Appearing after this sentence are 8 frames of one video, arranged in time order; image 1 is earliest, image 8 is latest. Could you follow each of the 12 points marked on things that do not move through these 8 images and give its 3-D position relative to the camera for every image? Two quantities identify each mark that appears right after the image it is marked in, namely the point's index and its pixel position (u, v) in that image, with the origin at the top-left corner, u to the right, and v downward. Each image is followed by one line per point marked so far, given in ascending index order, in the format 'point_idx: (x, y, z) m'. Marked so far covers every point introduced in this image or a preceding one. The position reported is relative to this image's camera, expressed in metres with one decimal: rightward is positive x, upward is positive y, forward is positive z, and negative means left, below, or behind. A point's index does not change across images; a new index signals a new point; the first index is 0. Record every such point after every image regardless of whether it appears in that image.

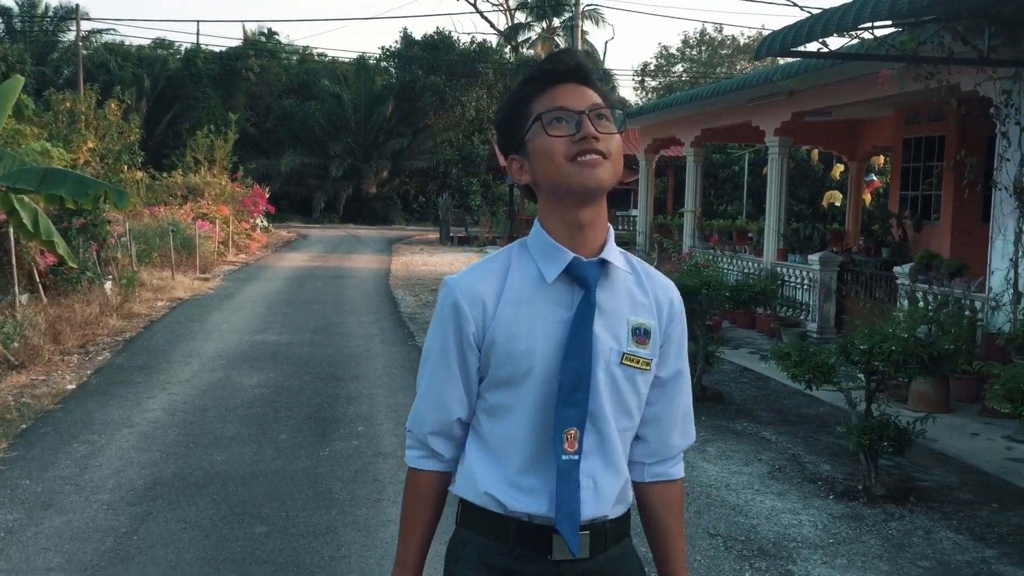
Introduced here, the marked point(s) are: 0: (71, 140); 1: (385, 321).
0: (-6.5, +2.2, +14.4) m
1: (-1.4, -0.4, +11.0) m
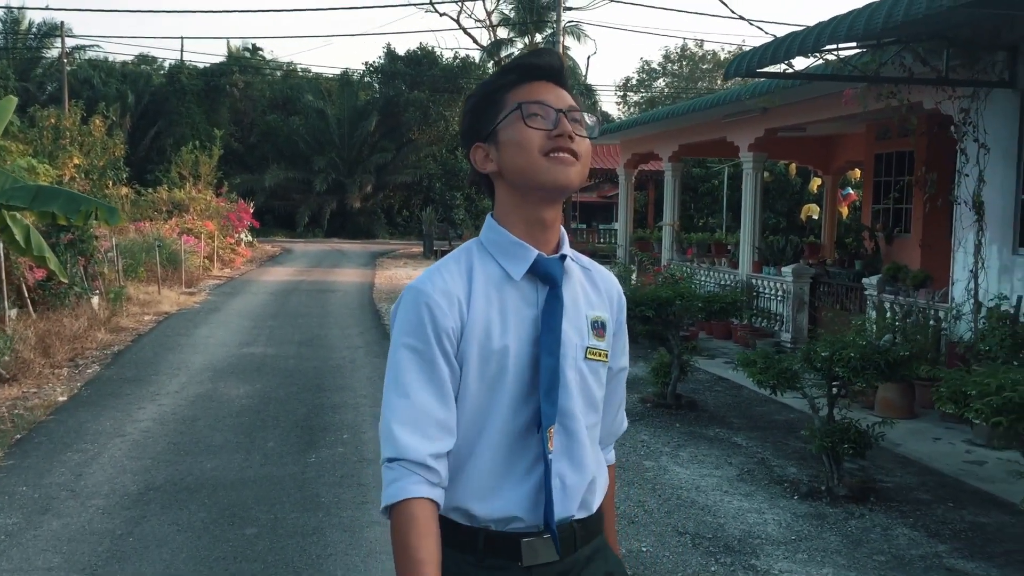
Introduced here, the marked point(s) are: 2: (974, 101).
0: (-6.7, +1.9, +14.6) m
1: (-1.6, -0.5, +11.2) m
2: (+3.3, +1.3, +7.0) m
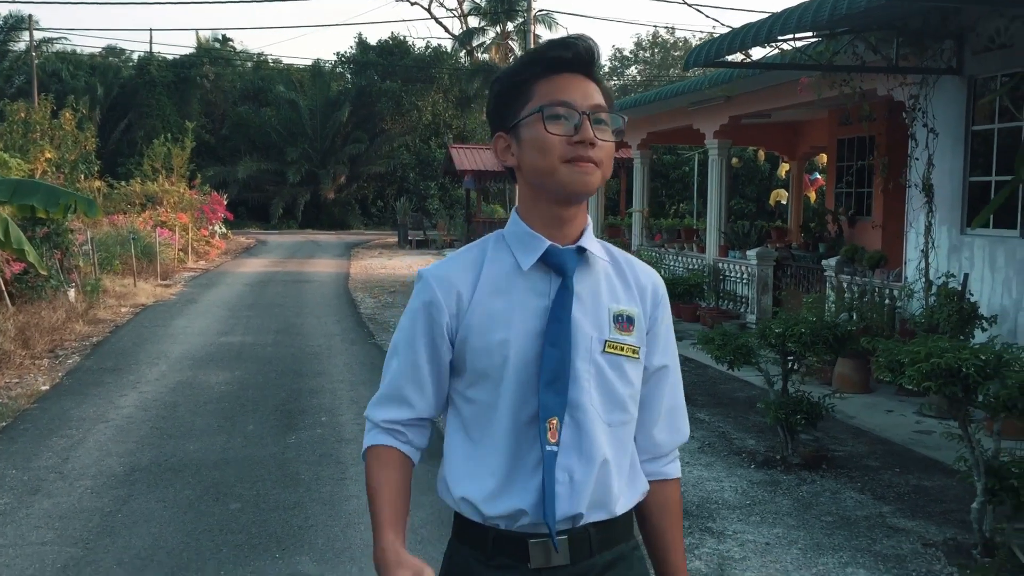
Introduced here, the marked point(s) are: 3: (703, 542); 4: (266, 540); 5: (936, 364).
0: (-7.1, +2.0, +14.6) m
1: (-1.9, -0.4, +11.4) m
2: (+3.0, +1.5, +7.3) m
3: (+0.8, -1.1, +4.3) m
4: (-1.0, -1.1, +4.2) m
5: (+1.6, -0.3, +3.7) m
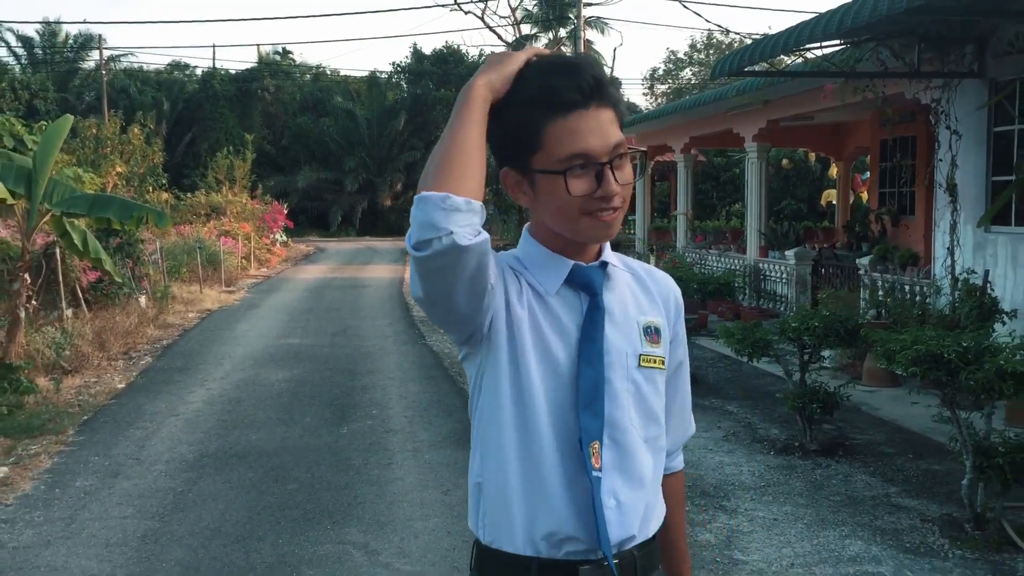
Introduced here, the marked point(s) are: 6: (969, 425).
0: (-6.4, +1.9, +15.5) m
1: (-1.4, -0.4, +12.0) m
2: (+3.3, +1.5, +7.6) m
3: (+1.0, -1.1, +4.6) m
4: (-0.9, -1.1, +4.7) m
5: (+1.7, -0.3, +4.0) m
6: (+2.0, -0.6, +4.3) m
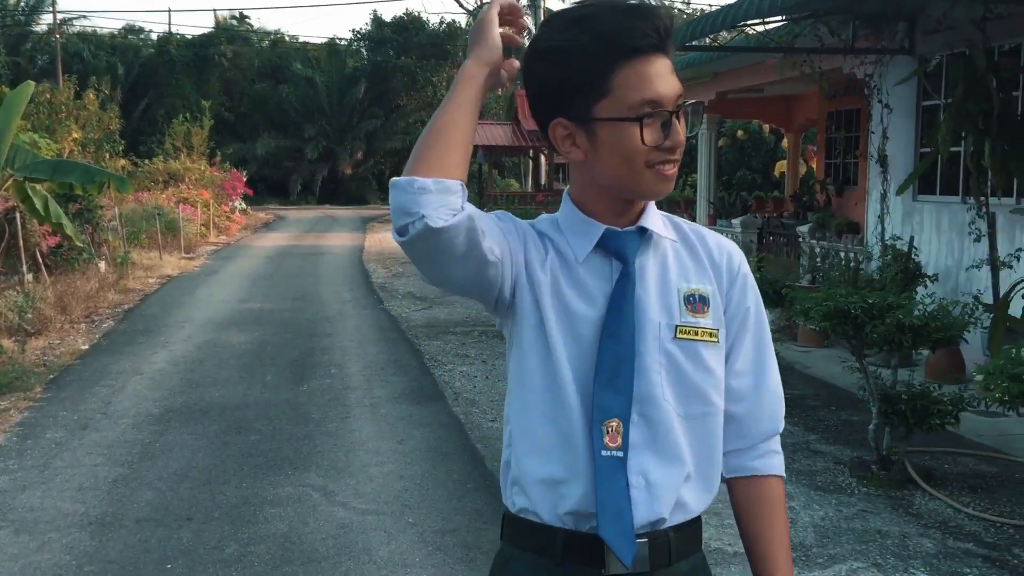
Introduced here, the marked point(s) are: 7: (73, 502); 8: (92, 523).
0: (-7.1, +2.4, +15.5) m
1: (-1.9, 0.0, +12.2) m
2: (+2.9, +1.8, +8.0) m
3: (+0.7, -0.9, +5.0) m
4: (-1.2, -0.9, +5.0) m
5: (+1.4, -0.1, +4.4) m
6: (+1.7, -0.4, +4.7) m
7: (-2.0, -0.9, +4.4) m
8: (-1.7, -1.0, +4.1) m
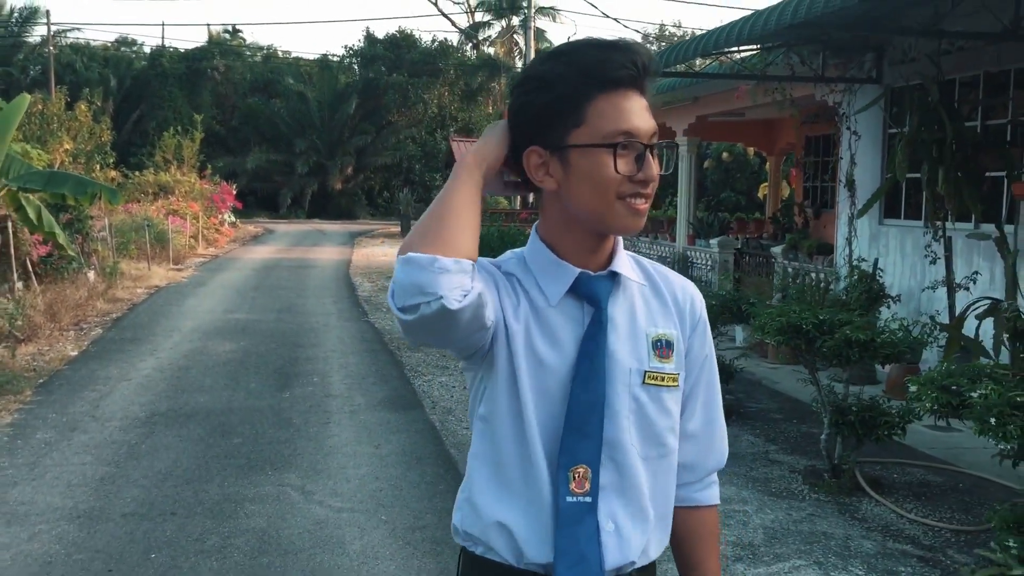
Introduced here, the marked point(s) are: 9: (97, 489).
0: (-7.3, +2.3, +15.7) m
1: (-2.1, -0.2, +12.5) m
2: (+2.8, +1.6, +8.3) m
3: (+0.5, -1.0, +5.3) m
4: (-1.3, -0.9, +5.2) m
5: (+1.3, -0.2, +4.7) m
6: (+1.6, -0.5, +5.0) m
7: (-2.1, -1.0, +4.6) m
8: (-1.9, -1.0, +4.3) m
9: (-2.0, -1.0, +4.7) m
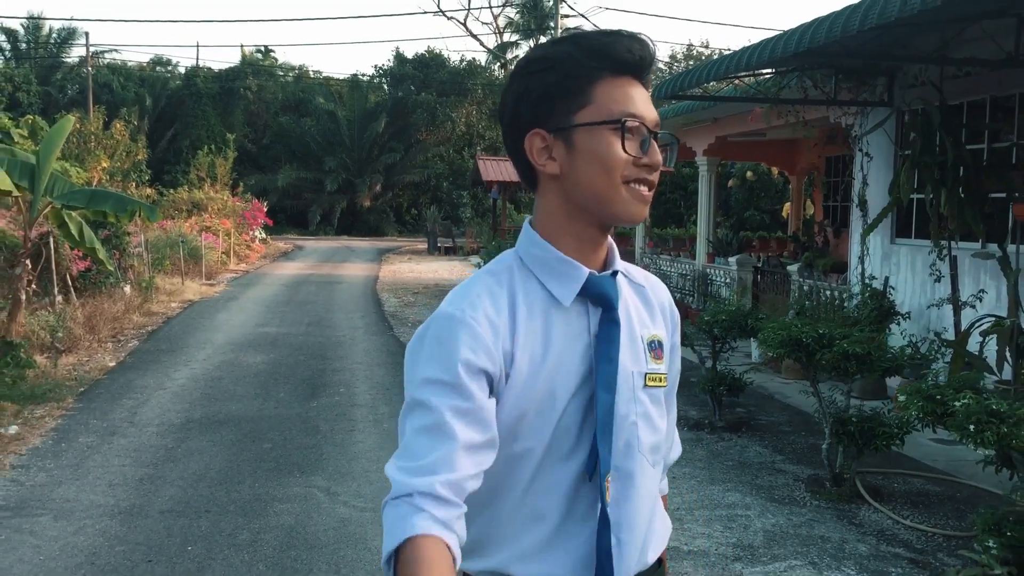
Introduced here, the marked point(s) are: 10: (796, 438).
0: (-6.9, +2.1, +16.2) m
1: (-1.9, -0.4, +12.8) m
2: (+3.0, +1.5, +8.5) m
3: (+0.6, -1.0, +5.5) m
4: (-1.2, -1.0, +5.5) m
5: (+1.4, -0.2, +4.9) m
6: (+1.7, -0.6, +5.2) m
7: (-2.0, -1.0, +4.9) m
8: (-1.8, -1.0, +4.6) m
9: (-1.9, -1.0, +5.0) m
10: (+1.8, -1.0, +6.4) m
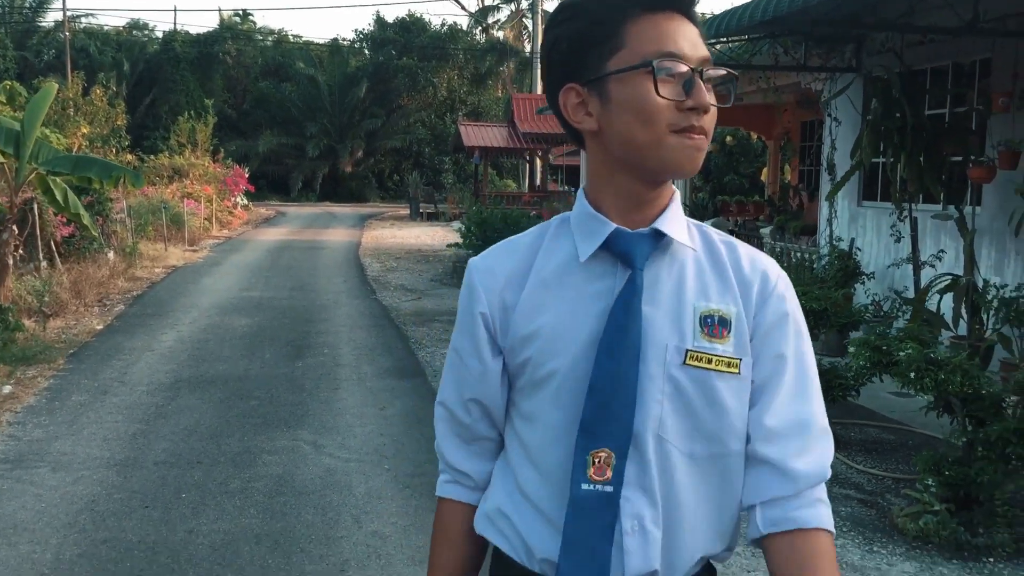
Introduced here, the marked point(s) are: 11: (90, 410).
0: (-7.2, +2.6, +16.3) m
1: (-2.1, +0.1, +13.0) m
2: (+2.8, +1.8, +8.8) m
3: (+0.5, -0.8, +5.8) m
4: (-1.4, -0.8, +5.7) m
5: (+1.2, 0.0, +5.2) m
6: (+1.5, -0.4, +5.5) m
7: (-2.2, -0.8, +5.2) m
8: (-1.9, -0.9, +4.9) m
9: (-2.0, -0.8, +5.3) m
10: (+1.7, -0.7, +6.6) m
11: (-2.5, -0.7, +6.0) m
